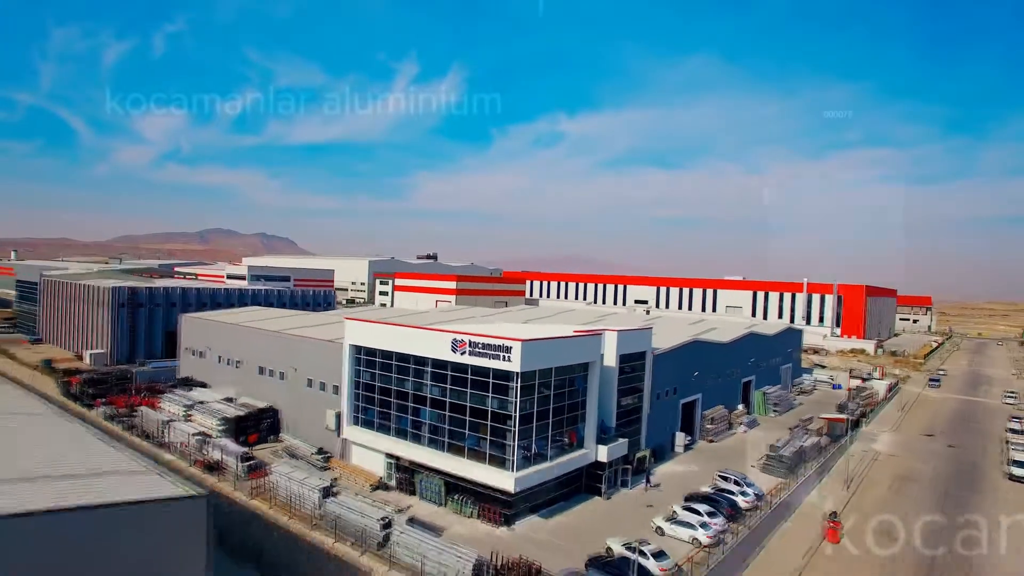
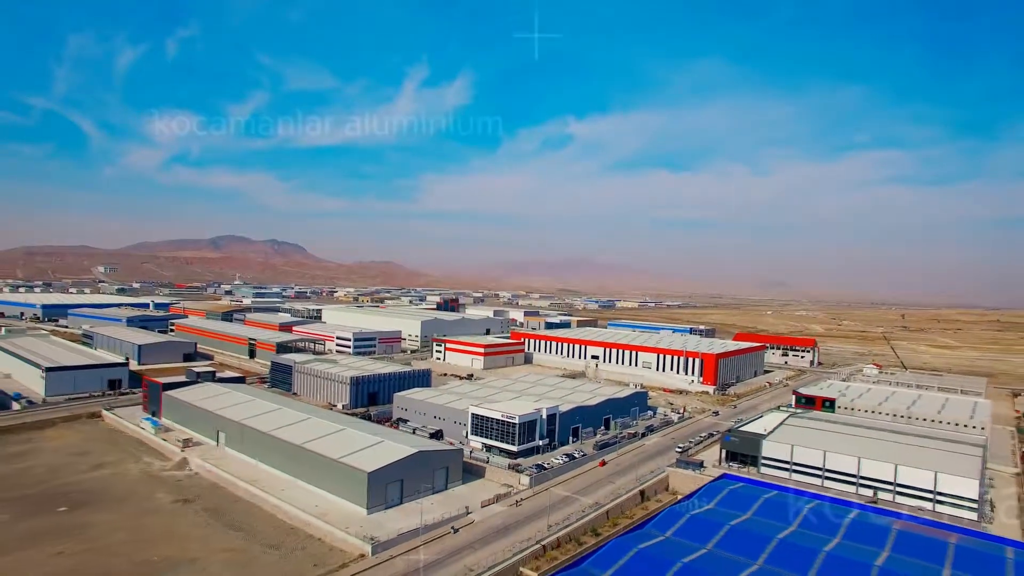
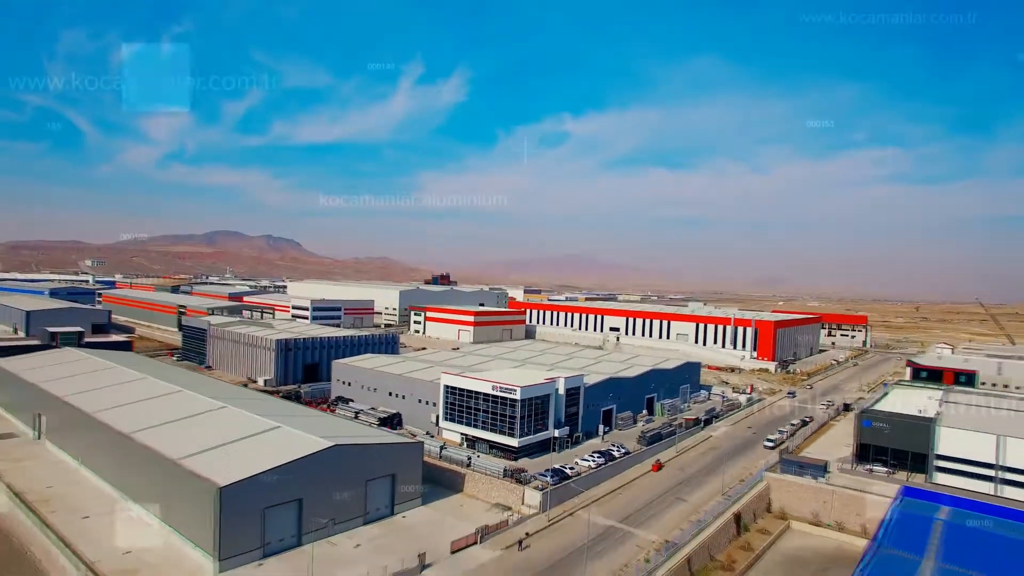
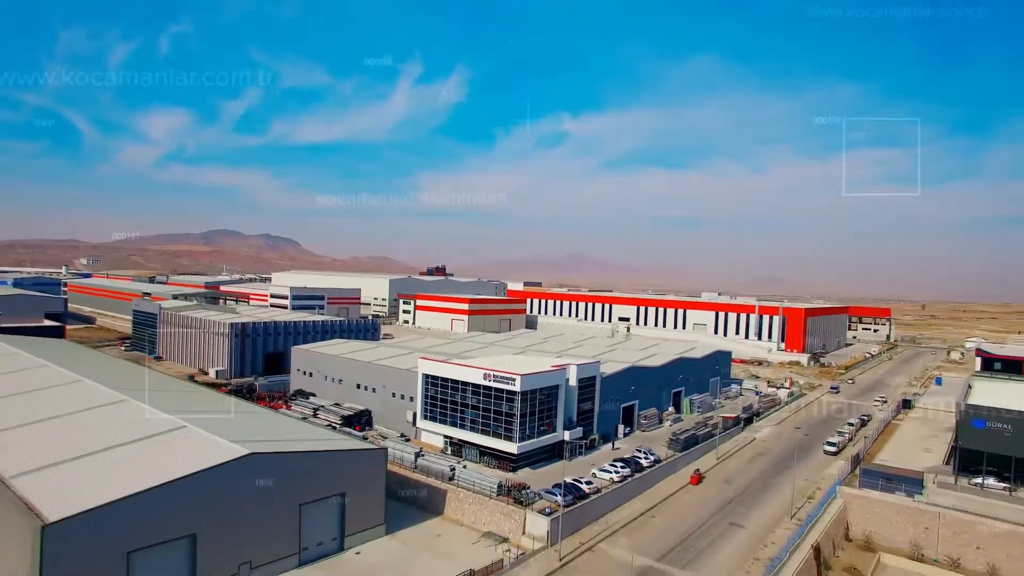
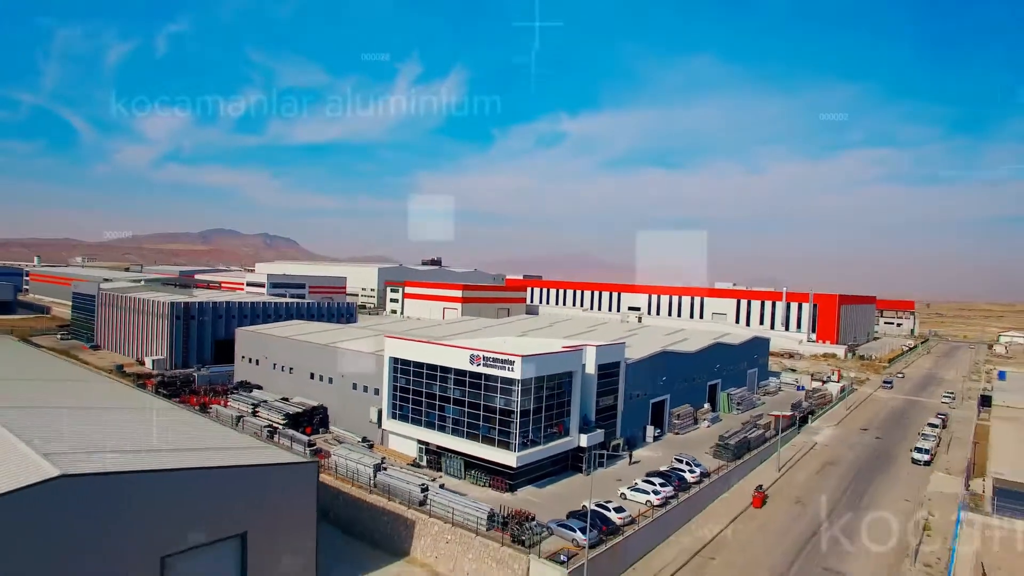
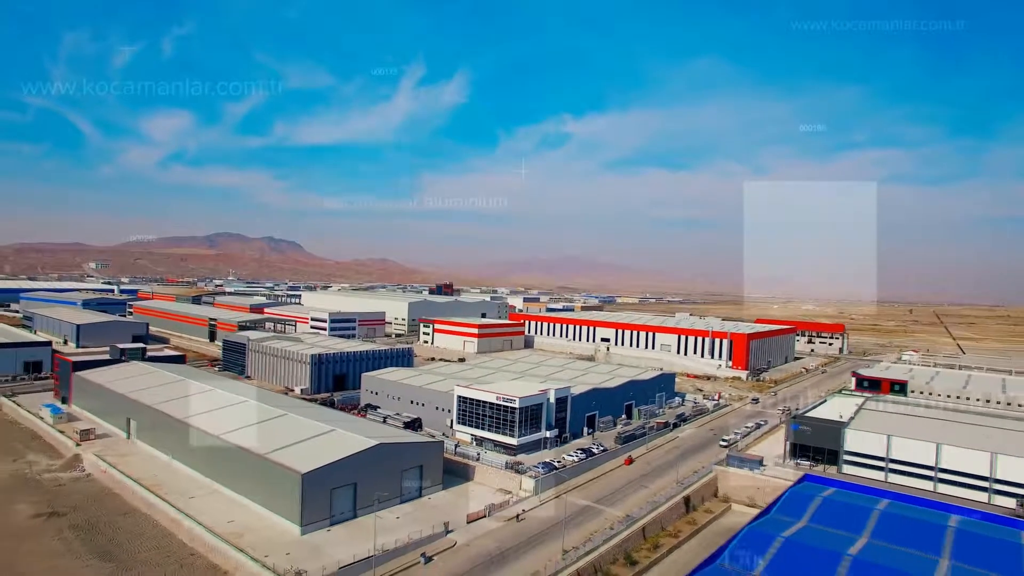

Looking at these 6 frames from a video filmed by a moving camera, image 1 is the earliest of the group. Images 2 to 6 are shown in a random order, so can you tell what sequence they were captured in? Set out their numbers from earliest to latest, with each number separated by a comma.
5, 4, 3, 6, 2
